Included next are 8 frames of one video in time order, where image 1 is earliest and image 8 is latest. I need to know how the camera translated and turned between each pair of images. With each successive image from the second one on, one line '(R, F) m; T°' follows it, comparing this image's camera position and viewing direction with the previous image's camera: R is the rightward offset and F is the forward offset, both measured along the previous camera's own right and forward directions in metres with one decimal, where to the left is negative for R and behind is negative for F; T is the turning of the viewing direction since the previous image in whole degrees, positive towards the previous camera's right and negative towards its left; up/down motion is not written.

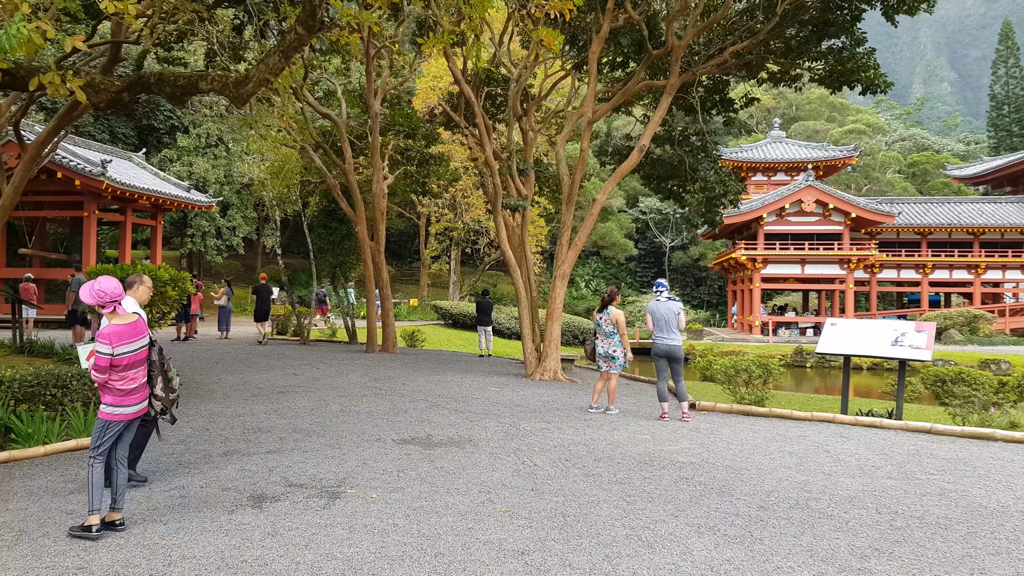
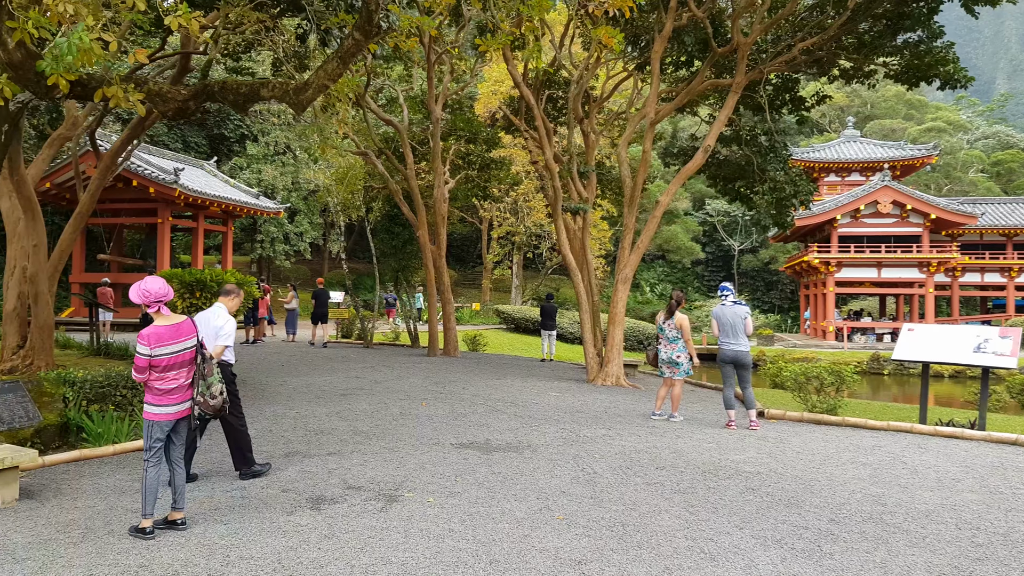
(0.0, +0.1) m; -4°
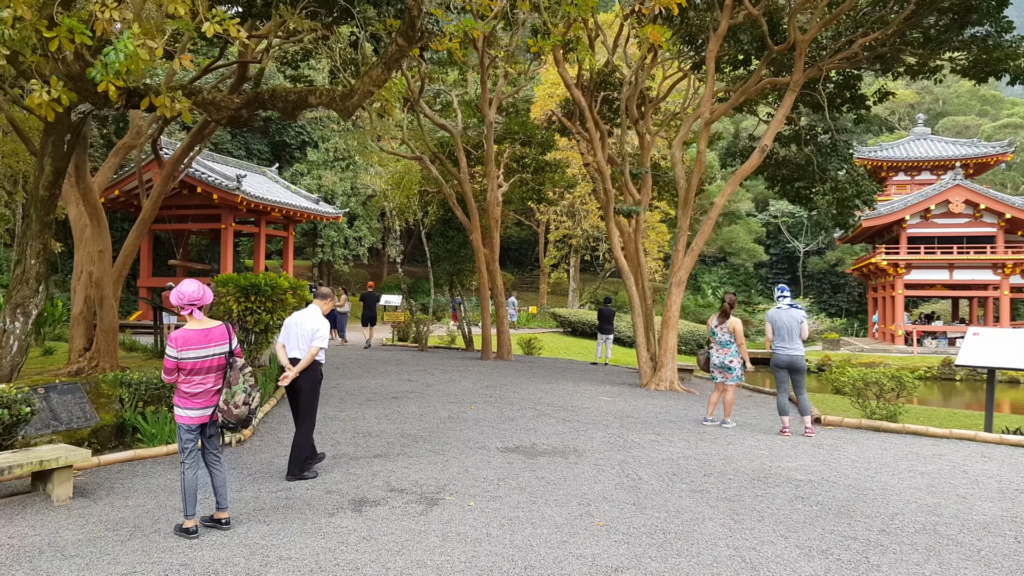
(+0.1, 0.0) m; -4°
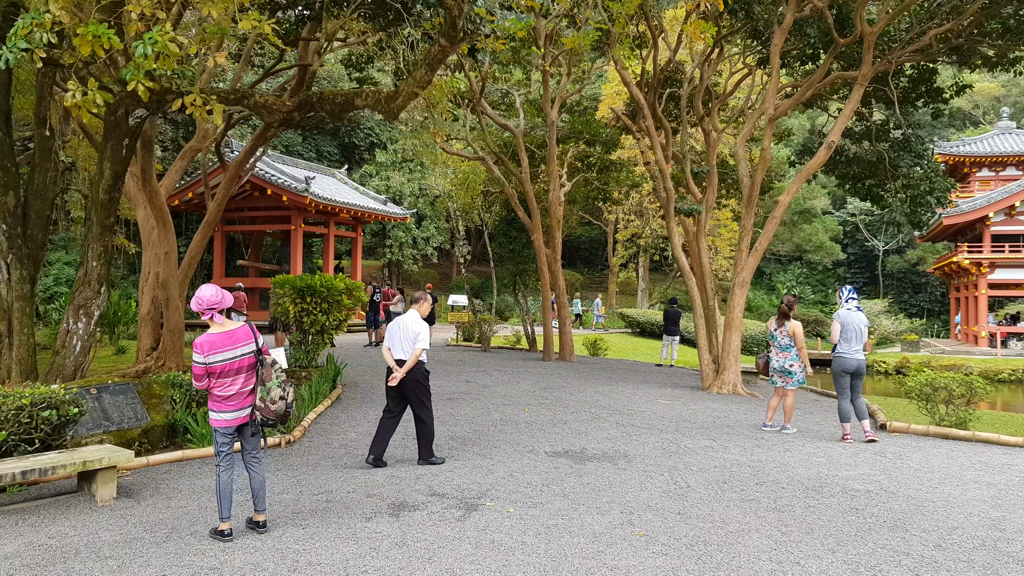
(+0.2, +0.1) m; -5°
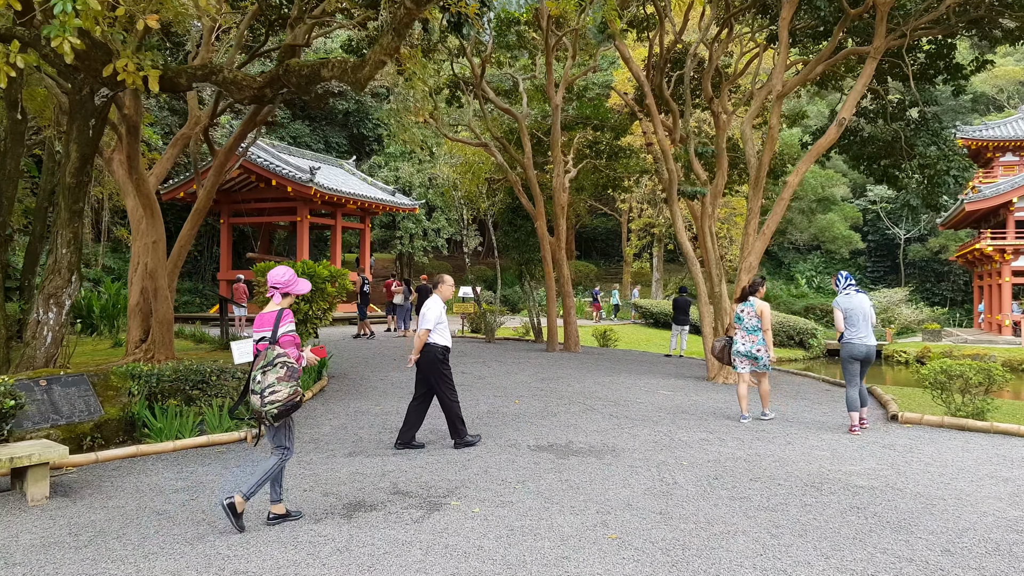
(+0.3, +0.4) m; -1°
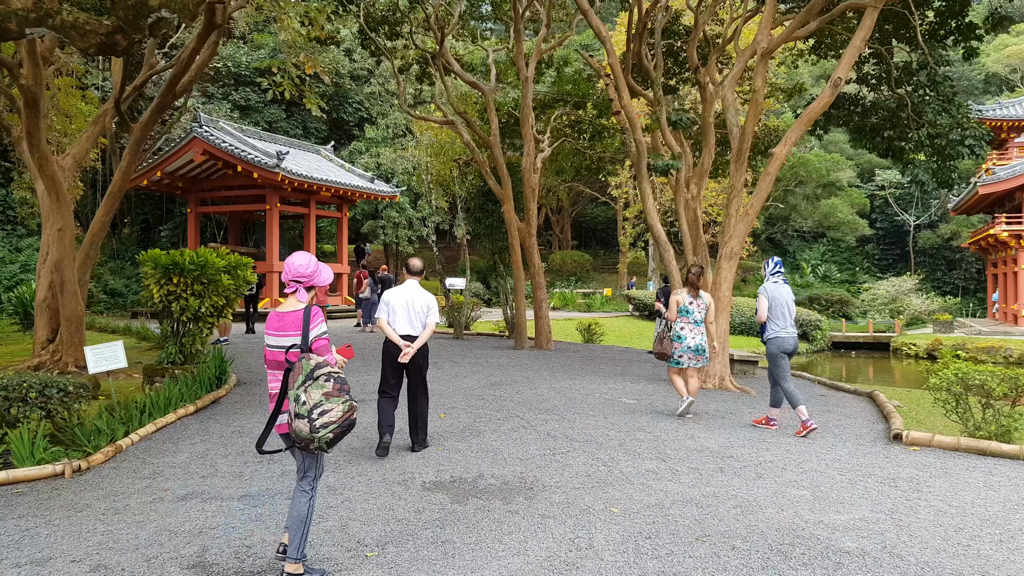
(+0.6, +1.3) m; -1°
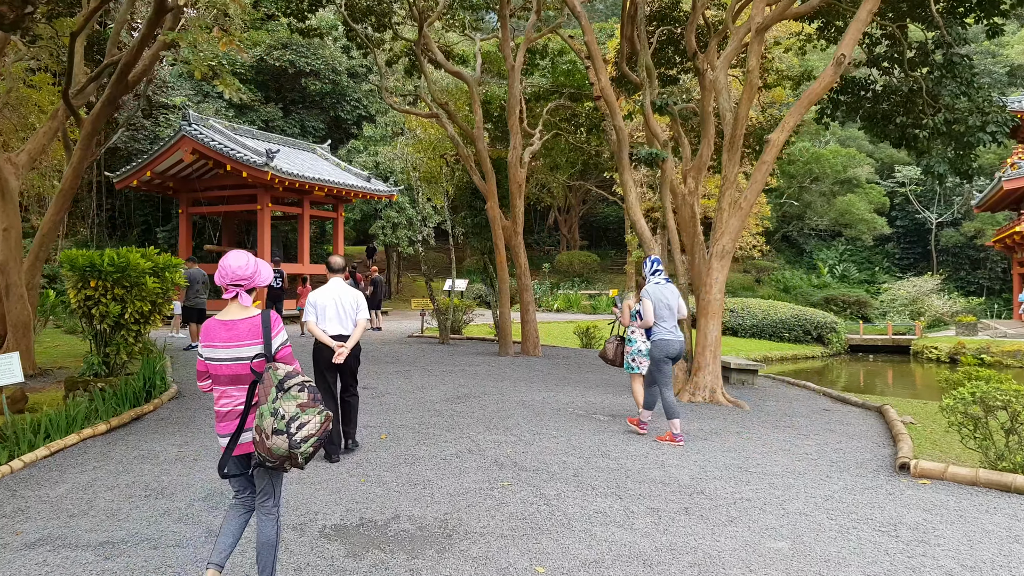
(+0.4, +0.7) m; -1°
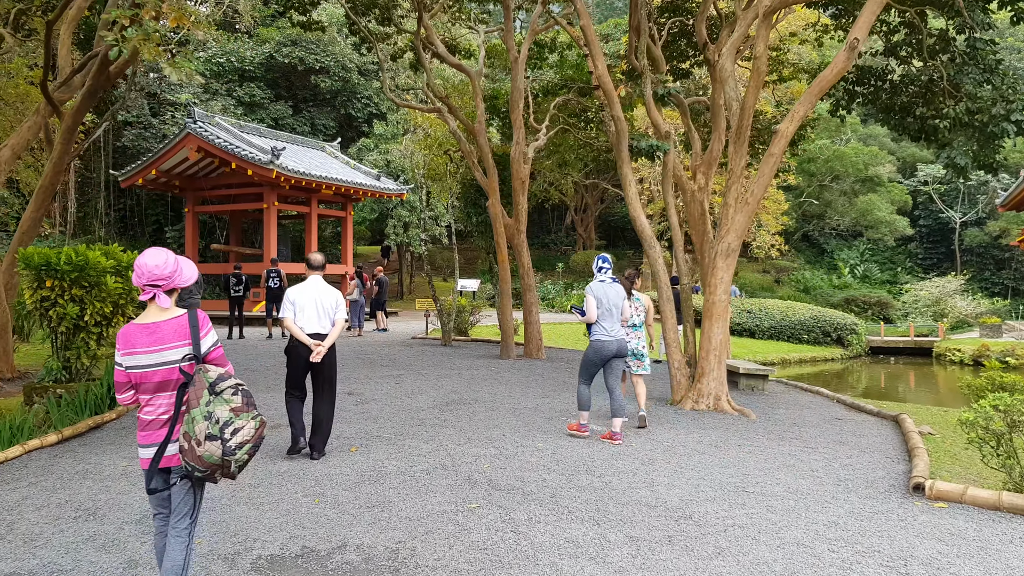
(+0.2, +0.4) m; -1°
